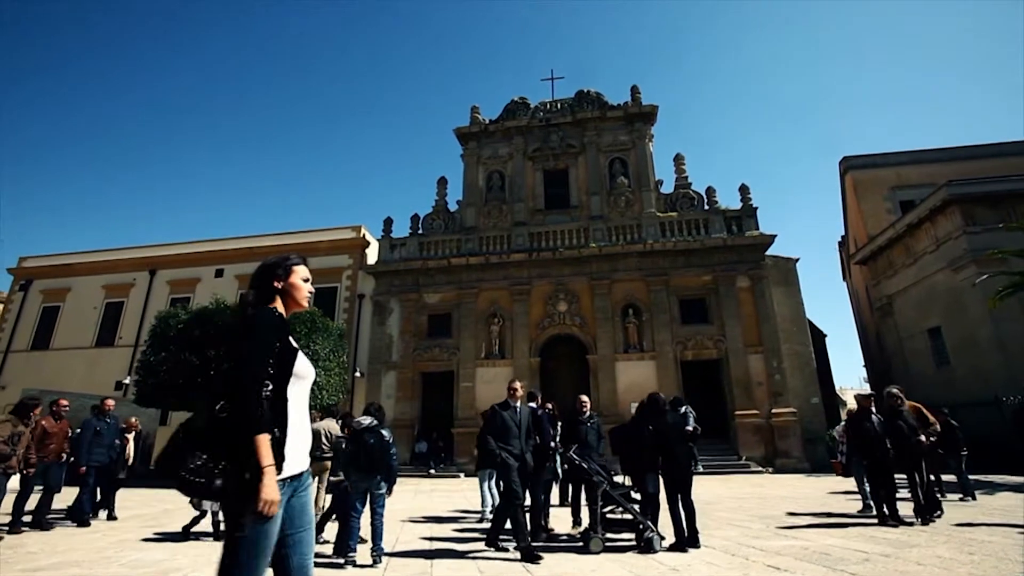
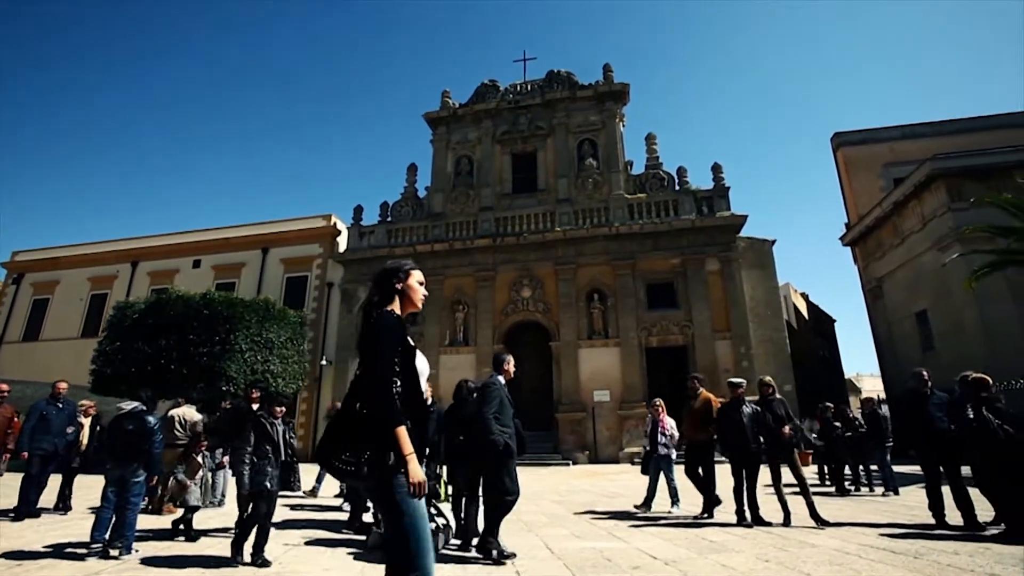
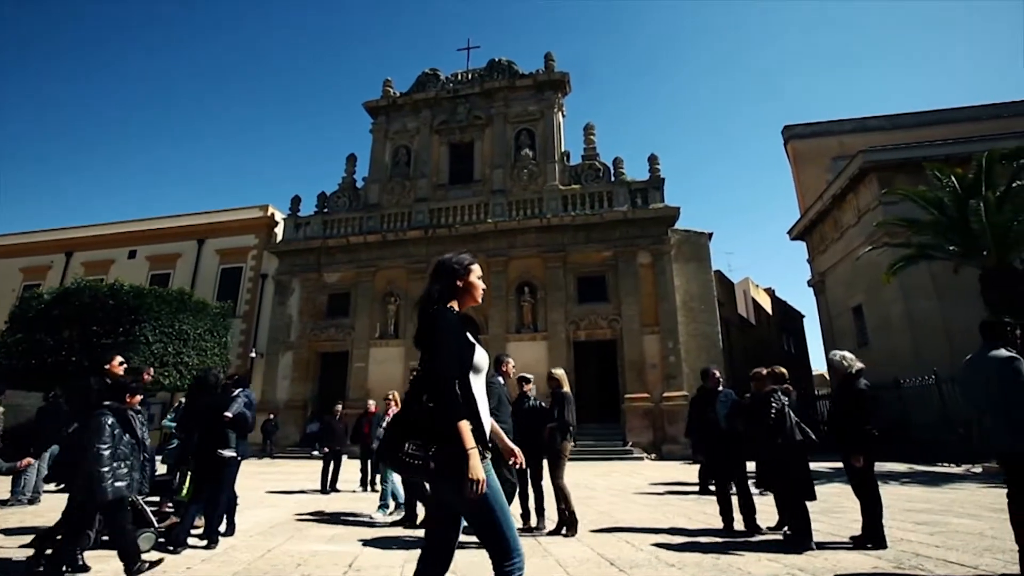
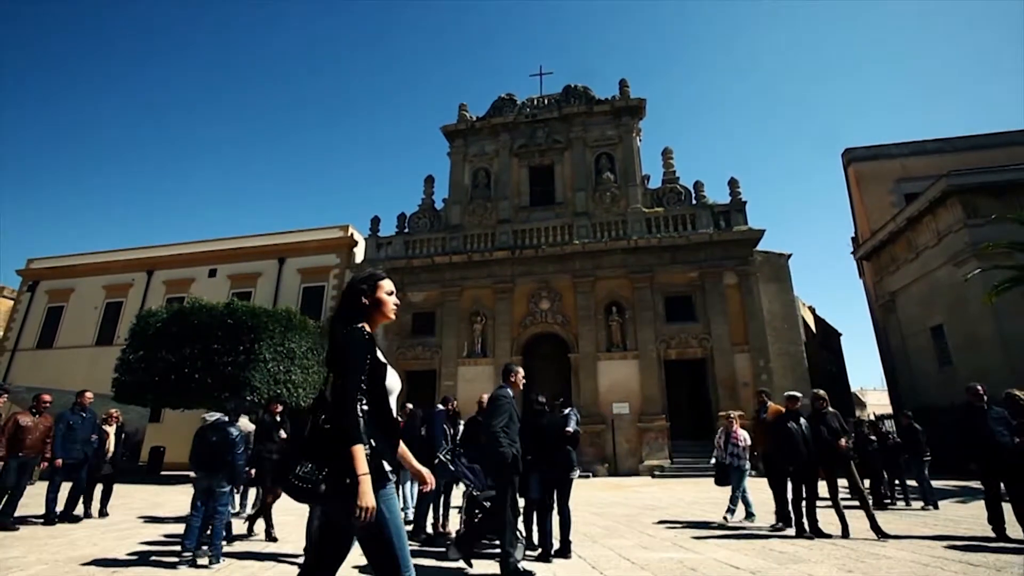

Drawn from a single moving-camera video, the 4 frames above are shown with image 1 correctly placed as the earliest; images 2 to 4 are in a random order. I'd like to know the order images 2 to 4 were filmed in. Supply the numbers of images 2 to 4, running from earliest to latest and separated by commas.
4, 2, 3
